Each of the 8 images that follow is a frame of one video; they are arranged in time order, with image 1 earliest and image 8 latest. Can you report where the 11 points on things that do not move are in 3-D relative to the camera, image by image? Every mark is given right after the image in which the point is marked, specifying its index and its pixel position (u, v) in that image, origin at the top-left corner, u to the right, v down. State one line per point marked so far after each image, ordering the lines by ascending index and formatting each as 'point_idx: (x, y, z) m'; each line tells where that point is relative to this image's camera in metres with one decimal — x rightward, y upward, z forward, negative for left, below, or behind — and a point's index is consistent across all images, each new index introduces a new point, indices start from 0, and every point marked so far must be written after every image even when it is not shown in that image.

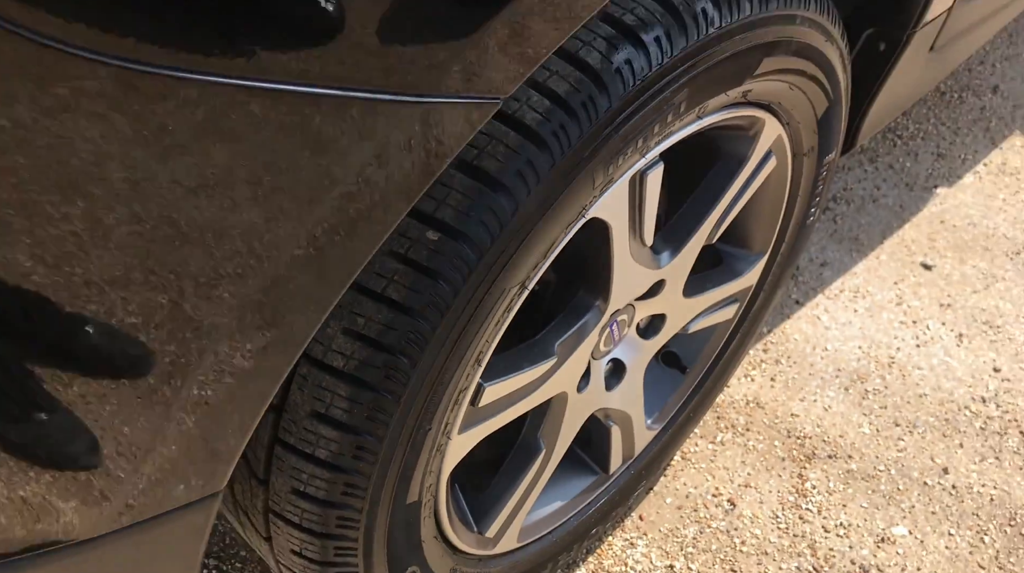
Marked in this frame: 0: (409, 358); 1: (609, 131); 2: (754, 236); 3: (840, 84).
0: (-0.1, -0.1, +0.6) m
1: (+0.1, +0.1, +0.6) m
2: (+0.3, +0.1, +1.0) m
3: (+0.3, +0.2, +0.9) m
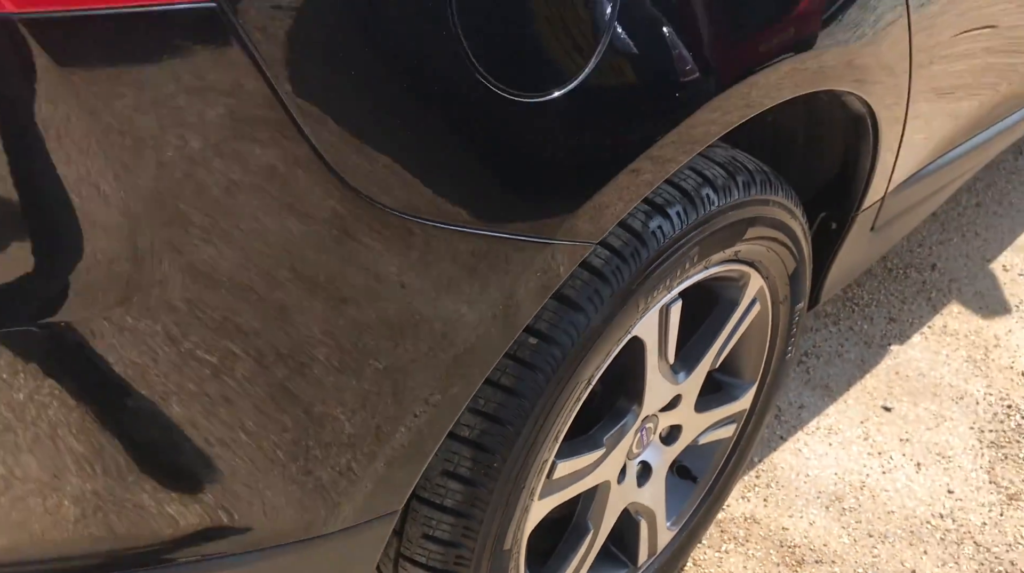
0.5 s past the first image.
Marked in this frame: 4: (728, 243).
0: (0.0, -0.1, +0.9) m
1: (+0.1, 0.0, +0.9) m
2: (+0.3, -0.1, +1.3) m
3: (+0.4, +0.1, +1.2) m
4: (+0.3, +0.1, +1.0) m
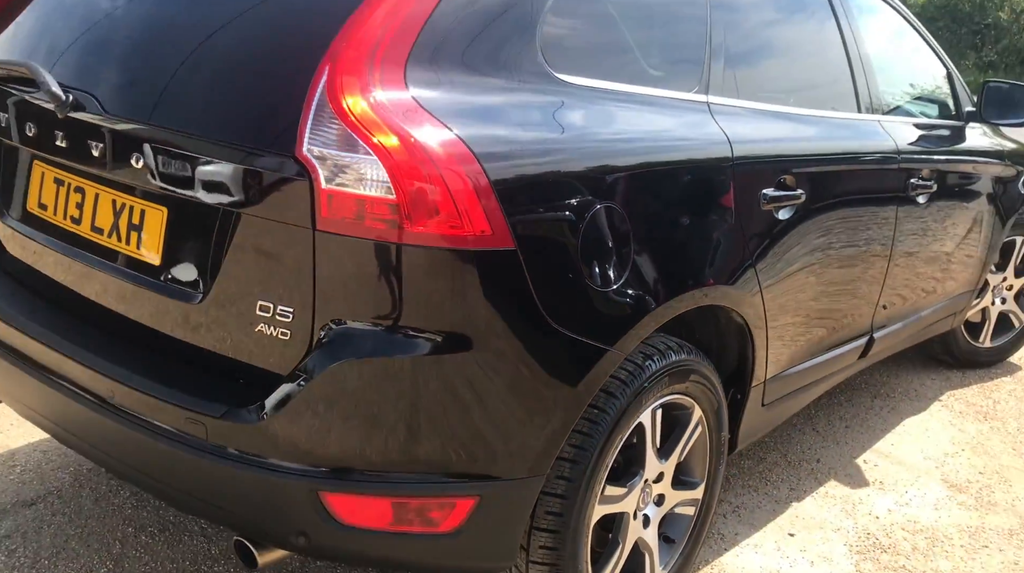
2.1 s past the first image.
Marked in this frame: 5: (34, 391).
0: (+0.2, -0.3, +1.9) m
1: (+0.3, -0.2, +2.0) m
2: (+0.5, -0.5, +2.3) m
3: (+0.5, -0.3, +2.3) m
4: (+0.4, -0.2, +2.1) m
5: (-1.1, -0.2, +2.0) m
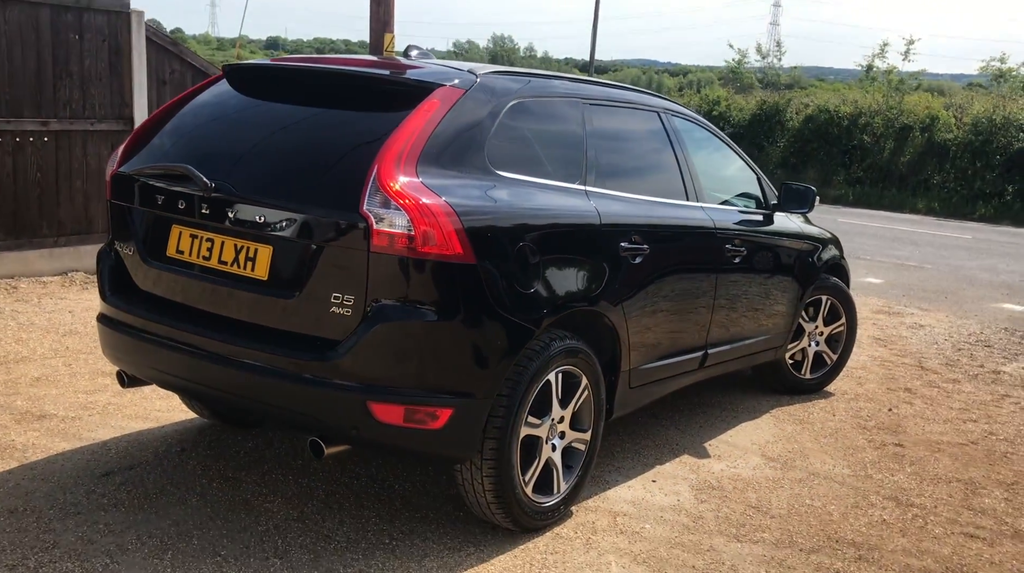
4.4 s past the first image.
0: (0.0, -0.4, +3.1) m
1: (+0.1, -0.2, +3.3) m
2: (+0.3, -0.5, +3.6) m
3: (+0.3, -0.3, +3.6) m
4: (+0.2, -0.3, +3.4) m
5: (-1.2, -0.3, +3.1) m
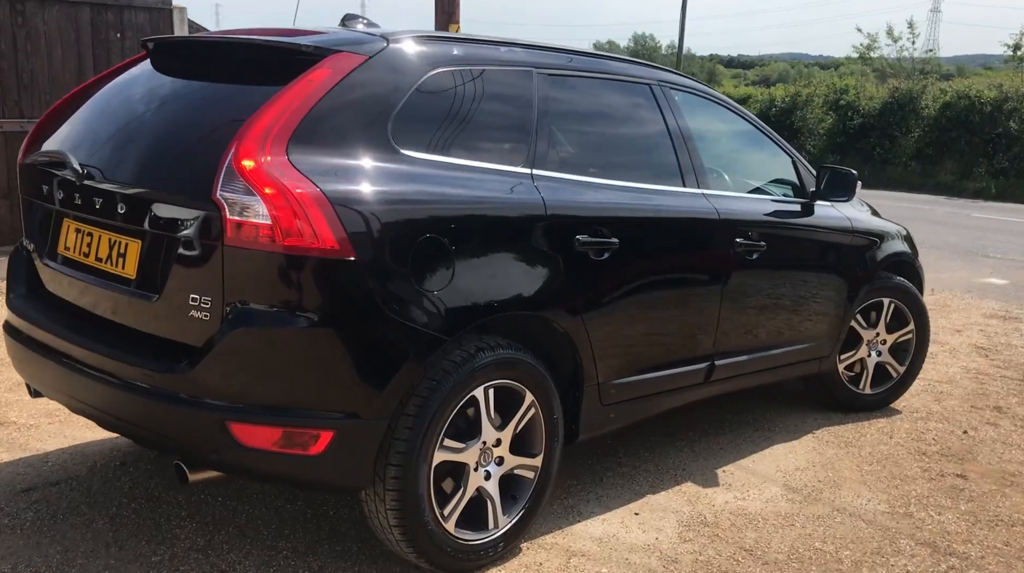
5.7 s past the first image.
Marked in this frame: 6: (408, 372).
0: (-0.3, -0.4, +2.7) m
1: (-0.1, -0.3, +2.8) m
2: (+0.1, -0.5, +3.1) m
3: (+0.1, -0.4, +3.1) m
4: (0.0, -0.3, +2.9) m
5: (-1.5, -0.3, +2.9) m
6: (-0.3, -0.3, +2.6) m
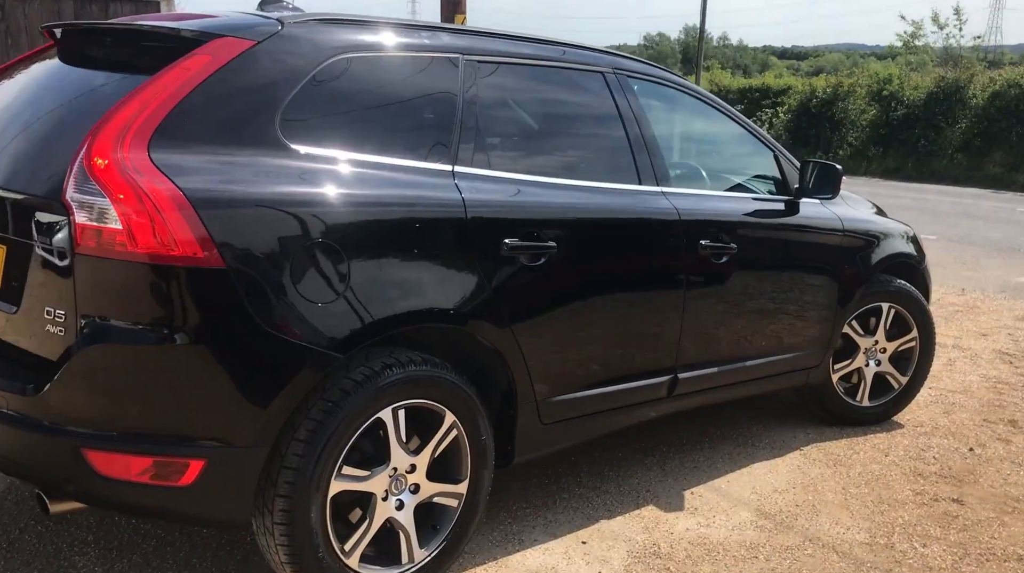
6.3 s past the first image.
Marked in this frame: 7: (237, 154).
0: (-0.5, -0.4, +2.4) m
1: (-0.4, -0.3, +2.5) m
2: (-0.2, -0.6, +2.8) m
3: (-0.1, -0.4, +2.8) m
4: (-0.3, -0.3, +2.6) m
5: (-1.7, -0.3, +2.7) m
6: (-0.6, -0.3, +2.4) m
7: (-0.7, +0.4, +2.4) m
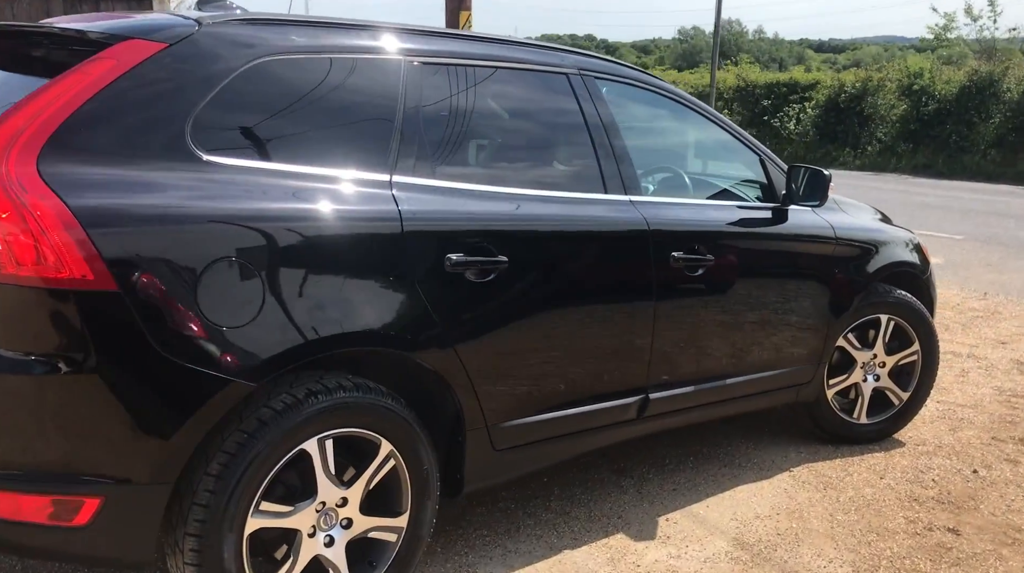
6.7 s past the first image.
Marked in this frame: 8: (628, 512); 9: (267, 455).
0: (-0.7, -0.5, +2.3) m
1: (-0.5, -0.3, +2.4) m
2: (-0.3, -0.6, +2.6) m
3: (-0.3, -0.4, +2.6) m
4: (-0.4, -0.4, +2.5) m
5: (-1.9, -0.4, +2.6) m
6: (-0.8, -0.3, +2.2) m
7: (-0.9, +0.3, +2.3) m
8: (+0.4, -0.9, +3.5) m
9: (-0.6, -0.4, +2.3) m
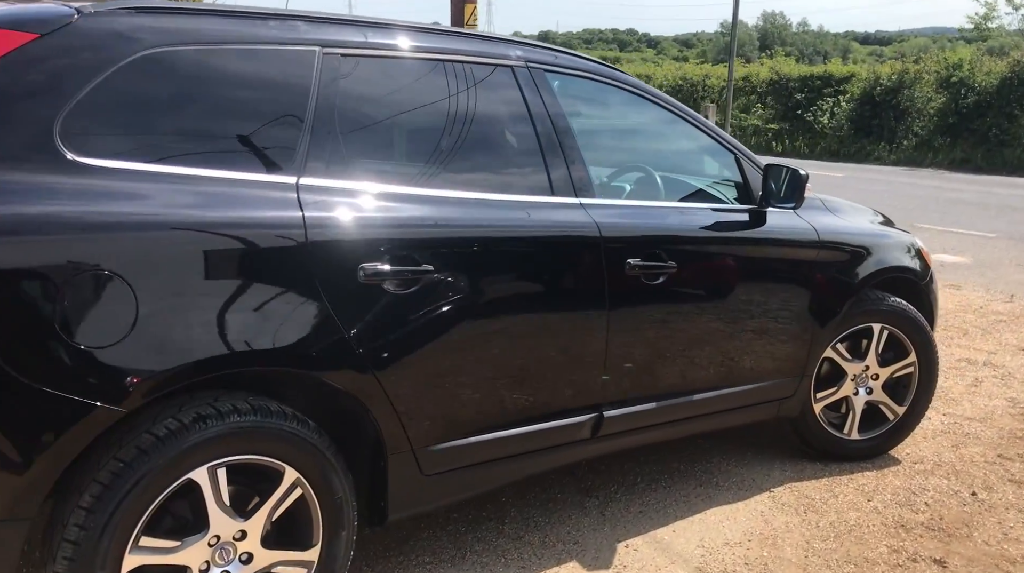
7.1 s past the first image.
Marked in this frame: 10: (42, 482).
0: (-0.9, -0.5, +2.1) m
1: (-0.8, -0.4, +2.2) m
2: (-0.5, -0.7, +2.4) m
3: (-0.5, -0.5, +2.4) m
4: (-0.7, -0.4, +2.3) m
5: (-2.1, -0.4, +2.4) m
6: (-1.0, -0.4, +2.0) m
7: (-1.1, +0.3, +2.1) m
8: (+0.3, -0.9, +3.2) m
9: (-0.9, -0.5, +2.1) m
10: (-1.0, -0.4, +2.0) m
